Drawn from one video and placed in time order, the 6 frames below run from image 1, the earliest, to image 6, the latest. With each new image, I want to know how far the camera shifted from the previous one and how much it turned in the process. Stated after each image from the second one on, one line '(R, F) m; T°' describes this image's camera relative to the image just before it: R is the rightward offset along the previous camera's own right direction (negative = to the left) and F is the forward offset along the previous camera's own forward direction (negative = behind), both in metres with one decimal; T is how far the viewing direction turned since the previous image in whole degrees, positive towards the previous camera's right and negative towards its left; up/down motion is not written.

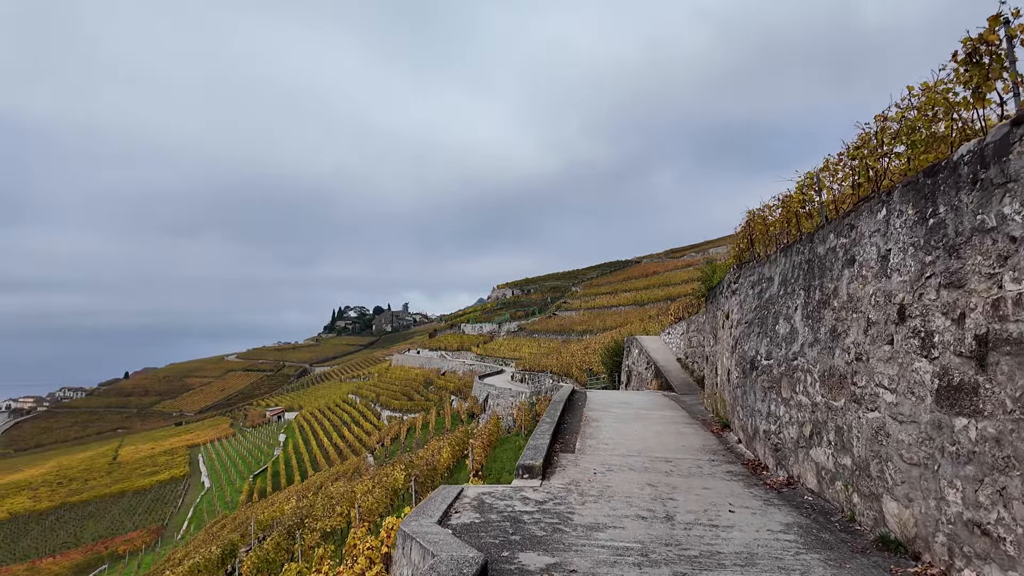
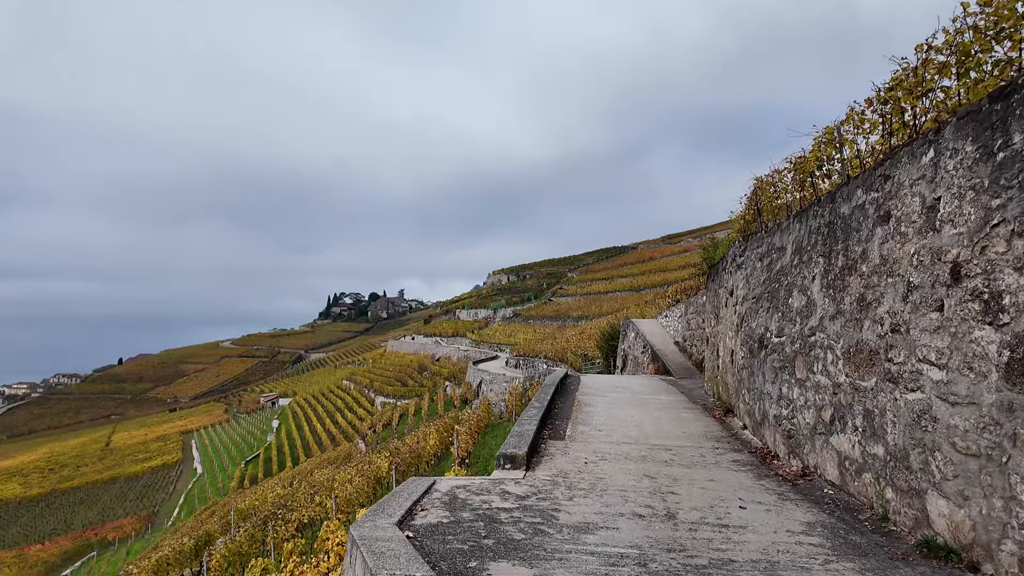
(+0.1, +0.6) m; 0°
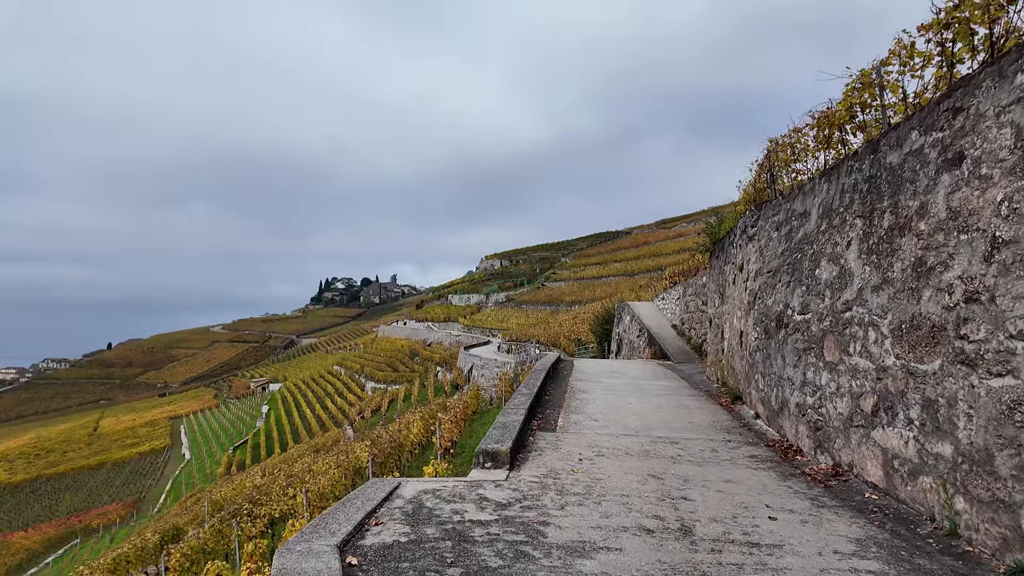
(+0.1, +0.7) m; +1°
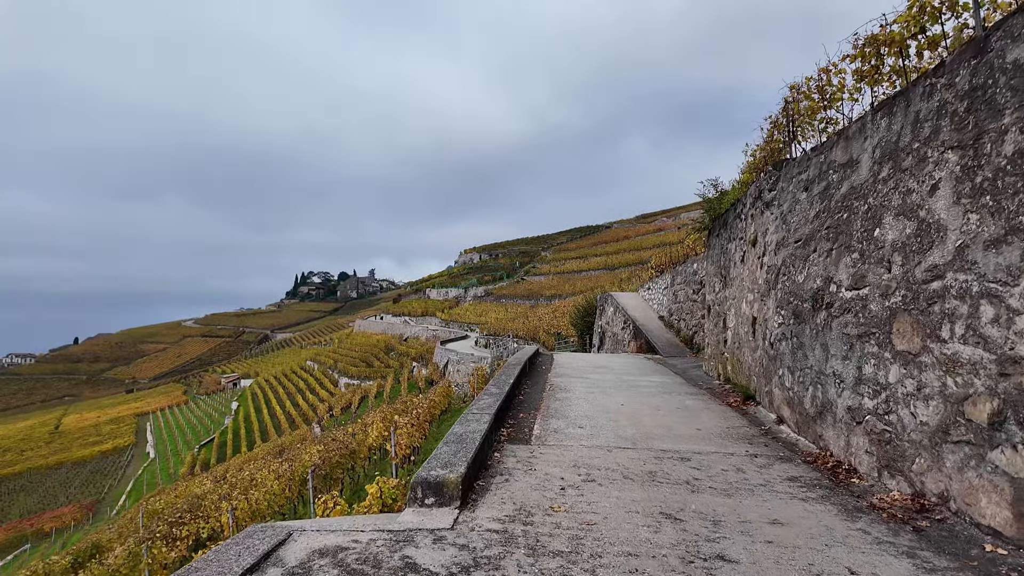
(+0.1, +1.1) m; +2°
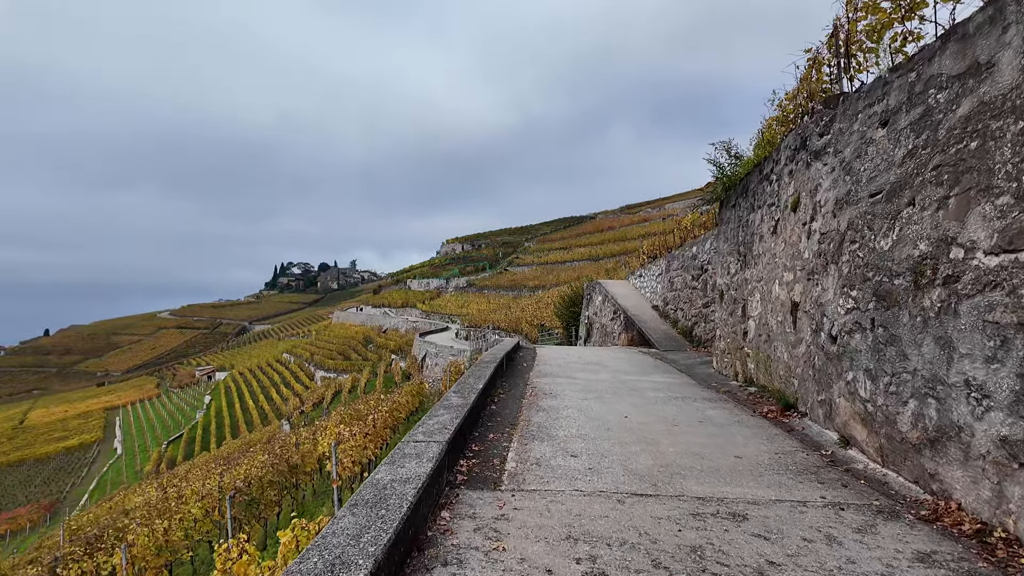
(+0.1, +1.3) m; +2°
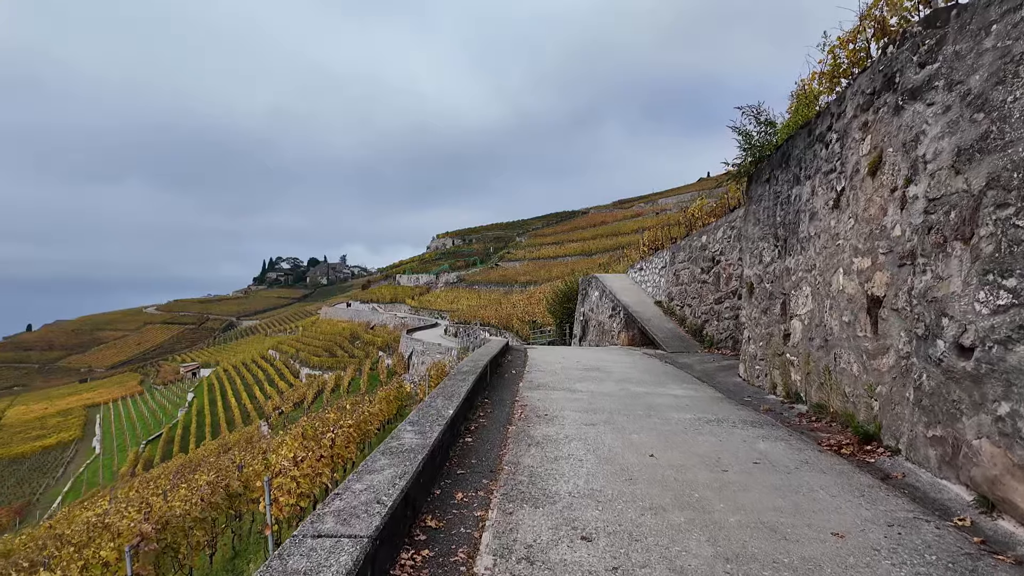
(0.0, +1.1) m; +1°
